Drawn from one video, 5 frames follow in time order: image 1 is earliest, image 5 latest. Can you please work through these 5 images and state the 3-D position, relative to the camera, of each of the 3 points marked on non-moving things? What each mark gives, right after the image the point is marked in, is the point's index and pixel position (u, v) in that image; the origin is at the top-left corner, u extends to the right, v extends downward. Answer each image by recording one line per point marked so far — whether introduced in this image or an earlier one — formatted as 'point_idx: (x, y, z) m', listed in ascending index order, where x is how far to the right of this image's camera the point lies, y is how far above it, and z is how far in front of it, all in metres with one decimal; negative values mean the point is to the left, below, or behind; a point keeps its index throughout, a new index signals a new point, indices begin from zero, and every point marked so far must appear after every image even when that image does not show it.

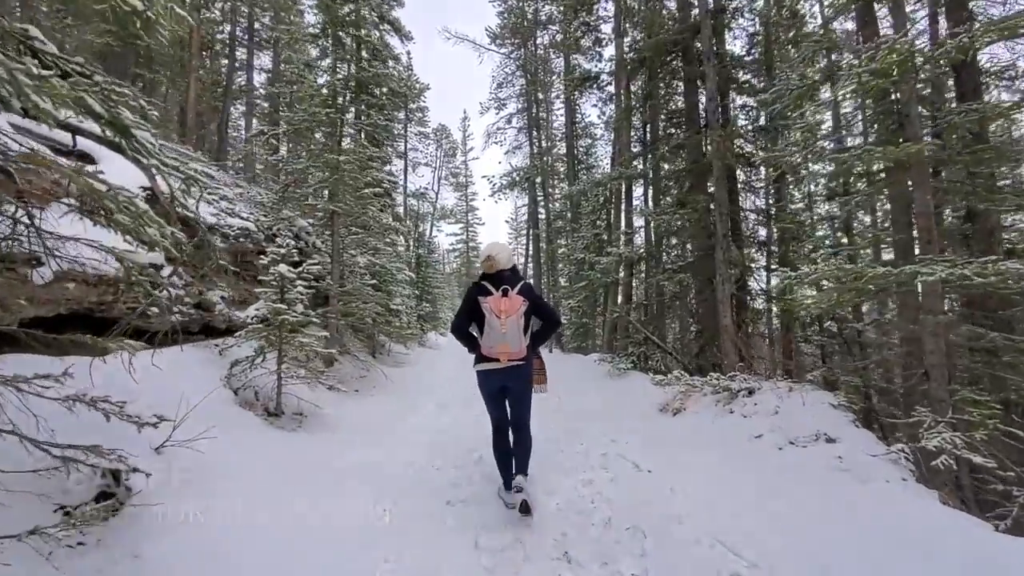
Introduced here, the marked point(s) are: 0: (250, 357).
0: (-2.9, -0.8, +5.6) m
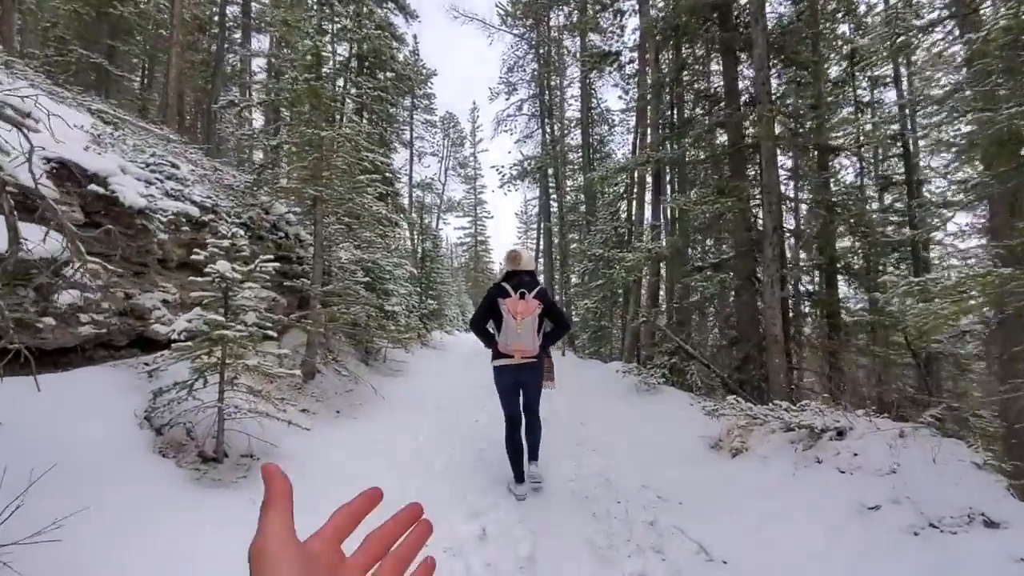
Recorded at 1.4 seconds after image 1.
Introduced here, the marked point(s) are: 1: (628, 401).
0: (-2.8, -0.8, +4.3) m
1: (+1.9, -1.8, +8.3) m
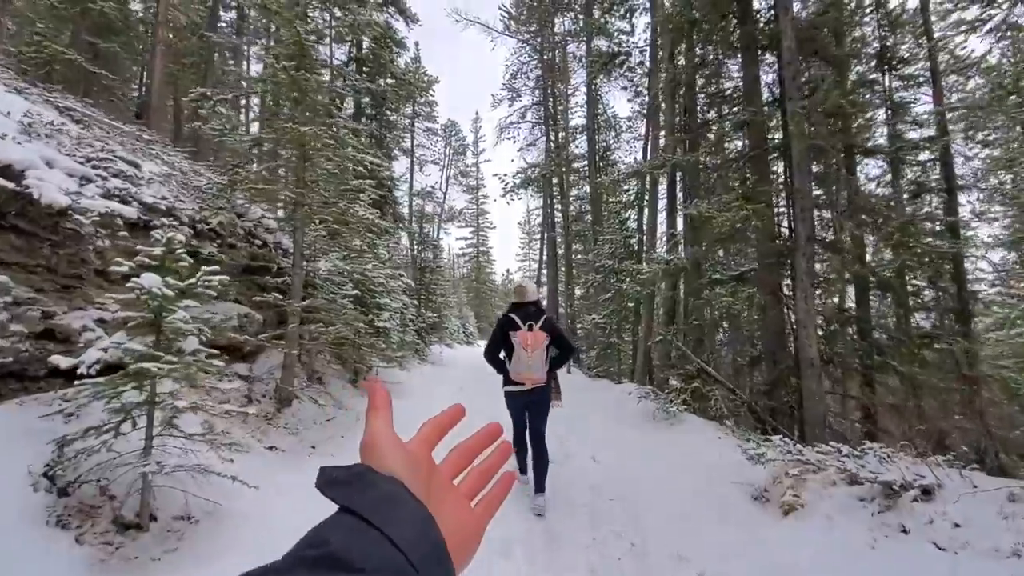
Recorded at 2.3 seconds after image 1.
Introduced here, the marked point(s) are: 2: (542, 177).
0: (-2.8, -0.9, +3.4) m
1: (+1.9, -2.1, +7.4) m
2: (+1.2, +4.3, +19.4) m
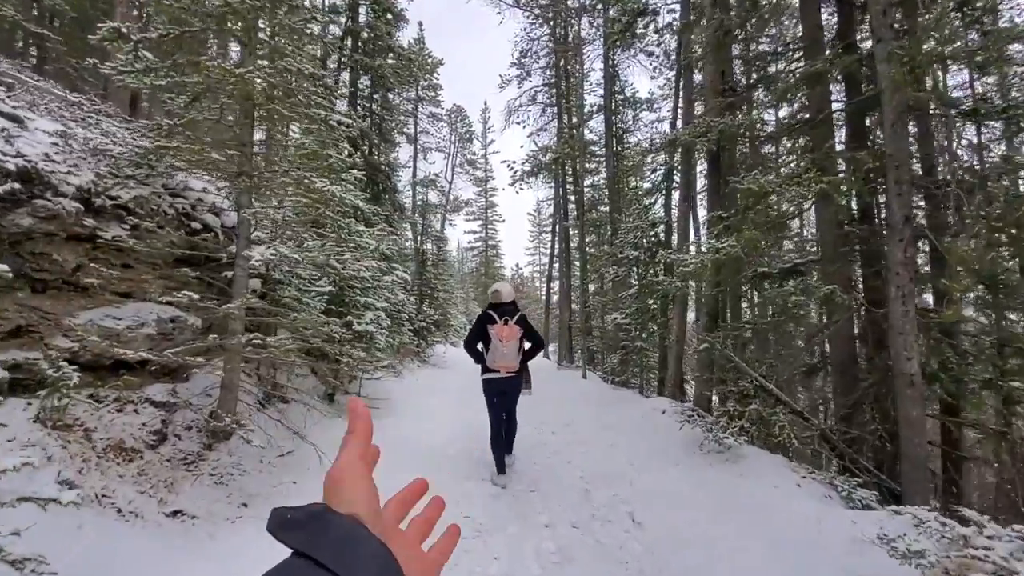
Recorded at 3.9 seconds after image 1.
0: (-2.7, -0.9, +1.8) m
1: (+2.0, -2.0, +5.7) m
2: (+1.5, +4.5, +17.7) m
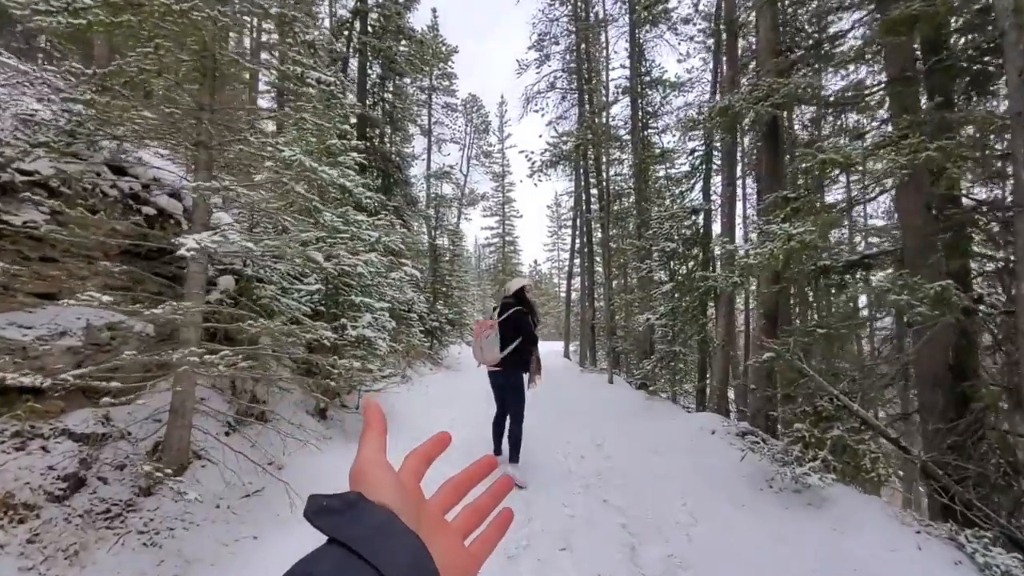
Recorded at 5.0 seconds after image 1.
0: (-2.7, -0.9, +0.7) m
1: (+2.3, -2.0, +4.5) m
2: (+2.1, +4.6, +16.4) m
